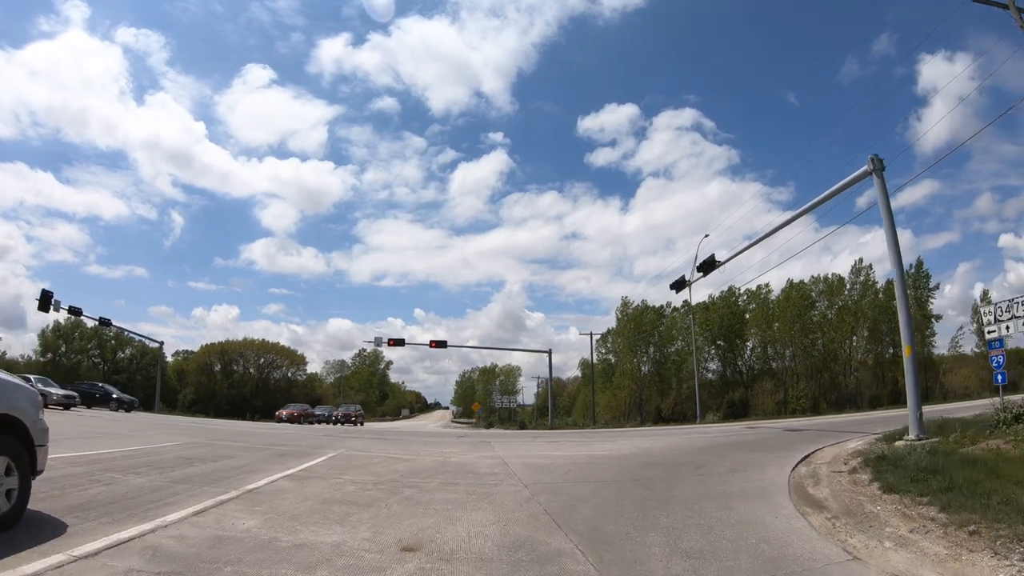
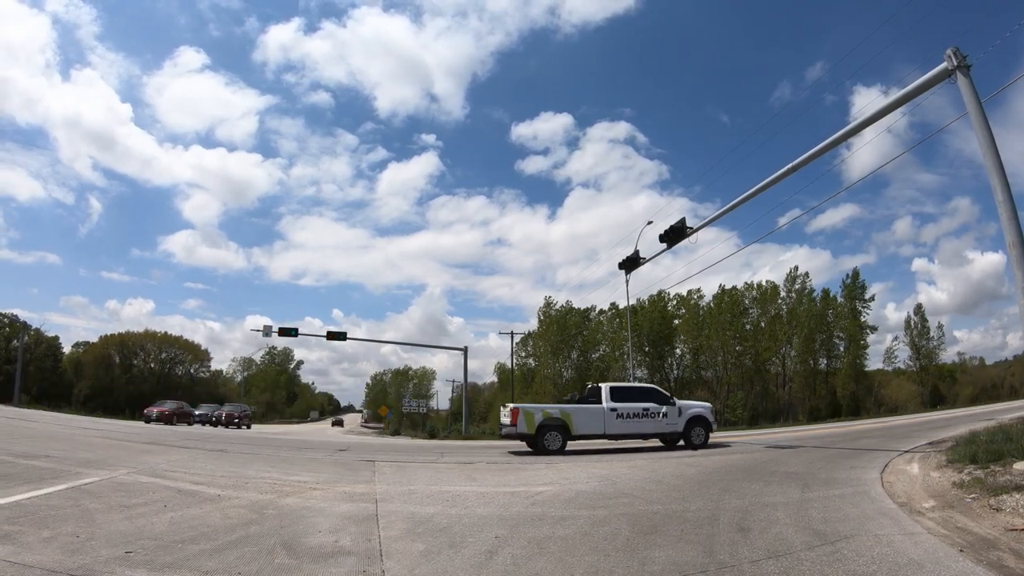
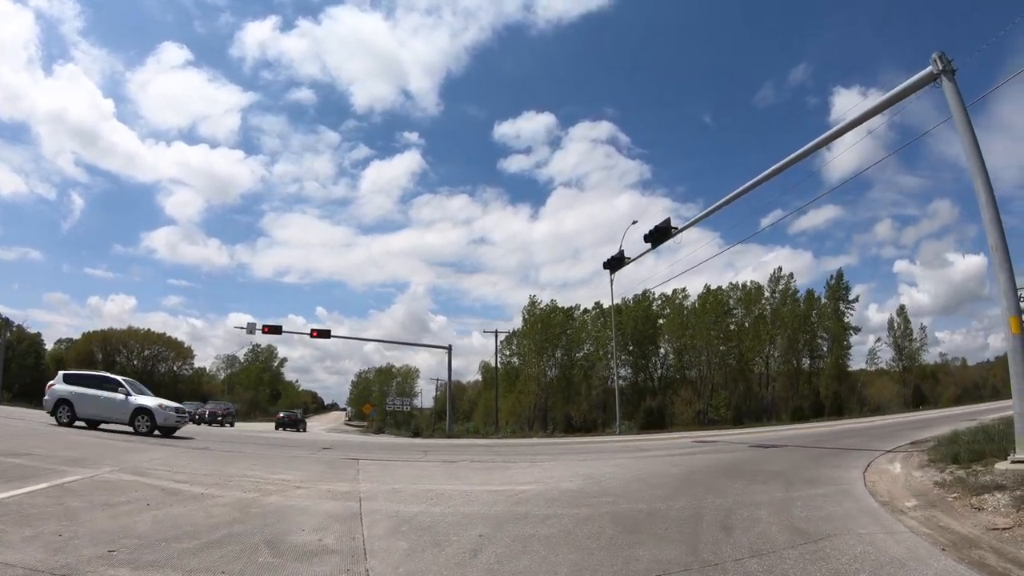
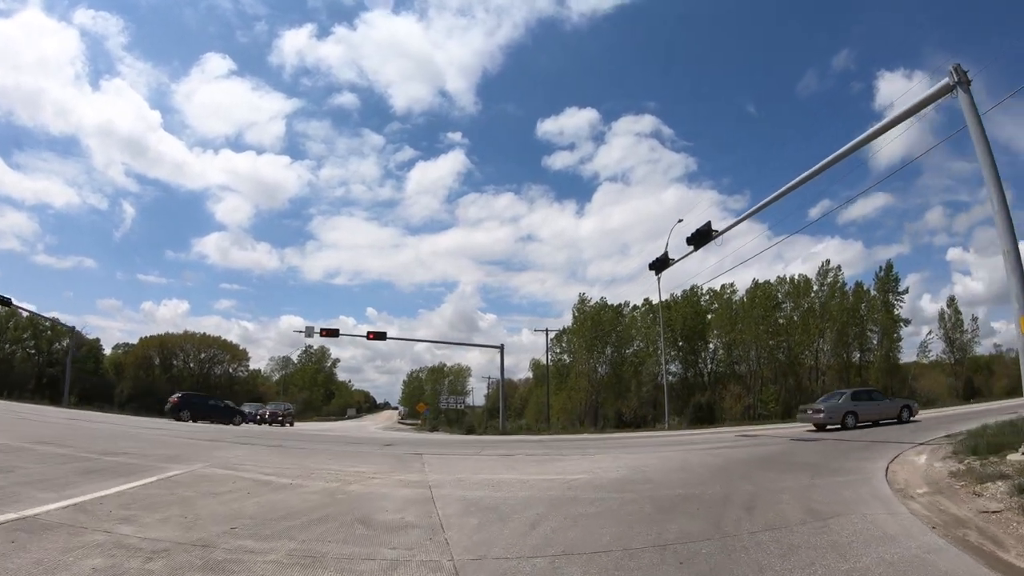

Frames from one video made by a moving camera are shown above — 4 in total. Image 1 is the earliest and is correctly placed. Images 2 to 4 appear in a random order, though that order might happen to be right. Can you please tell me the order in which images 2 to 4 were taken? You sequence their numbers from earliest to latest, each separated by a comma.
4, 3, 2
